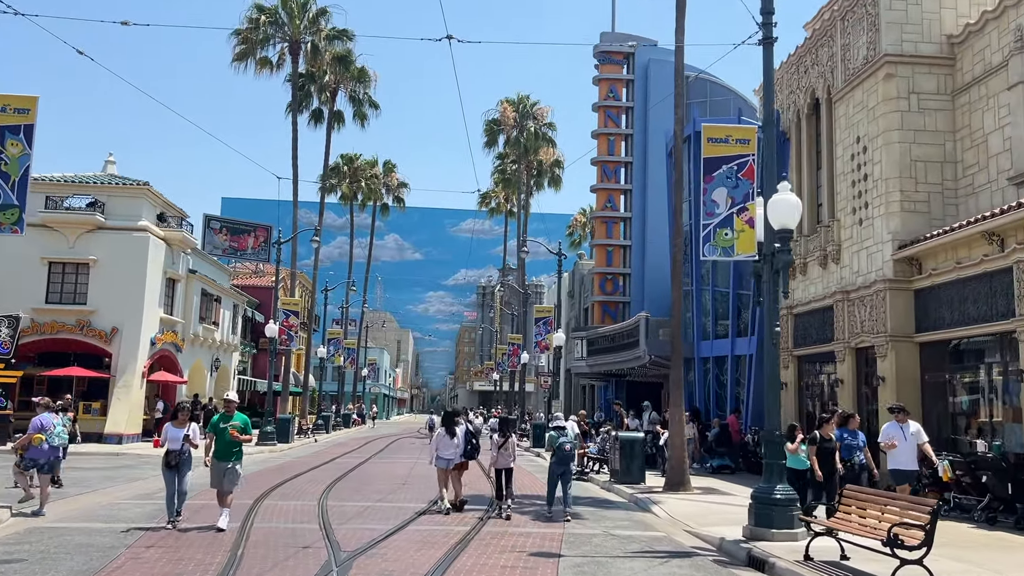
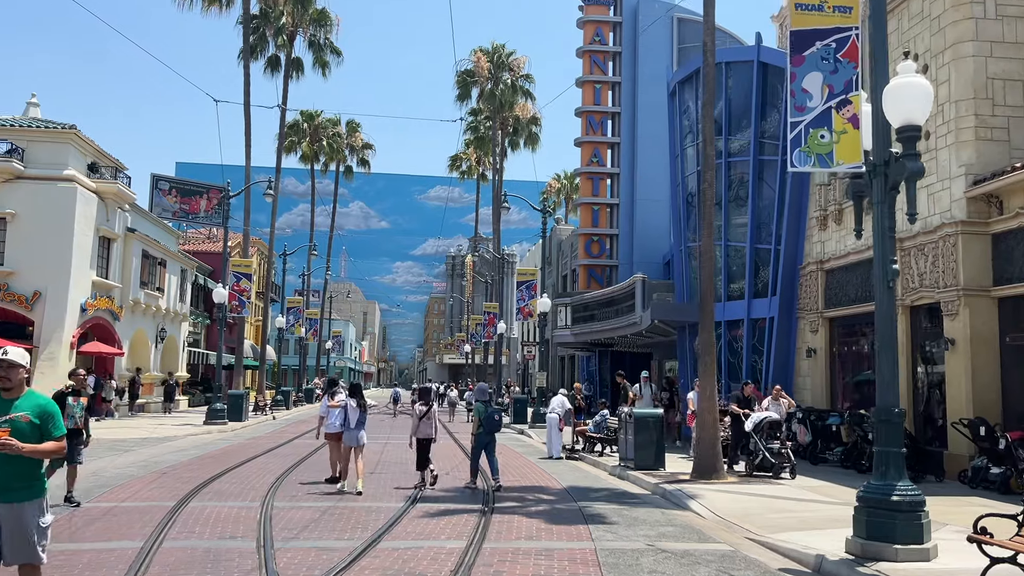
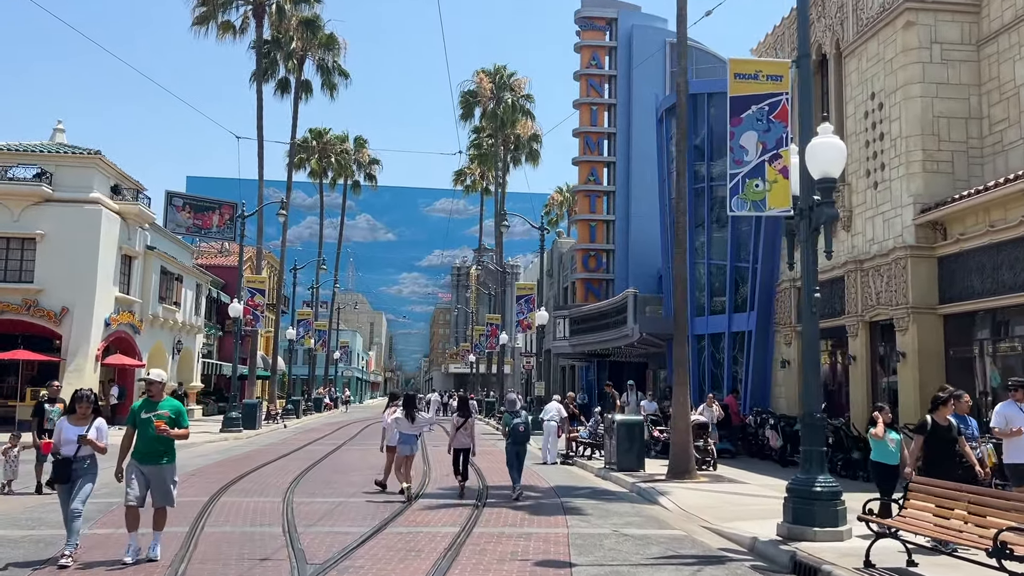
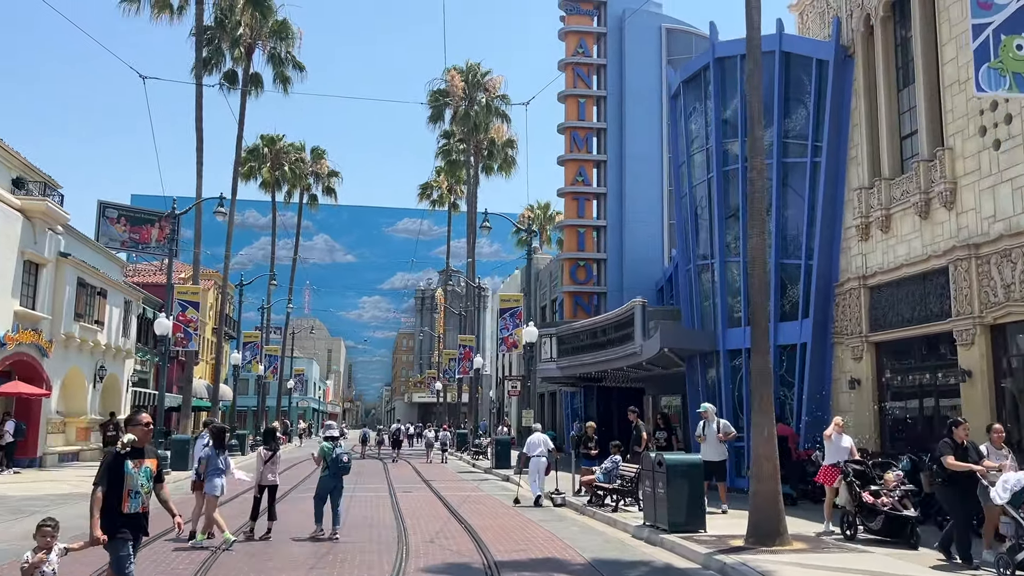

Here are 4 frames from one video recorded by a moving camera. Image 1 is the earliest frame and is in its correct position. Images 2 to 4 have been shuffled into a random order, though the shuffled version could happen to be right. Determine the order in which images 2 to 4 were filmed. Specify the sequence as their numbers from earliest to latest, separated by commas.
3, 2, 4
